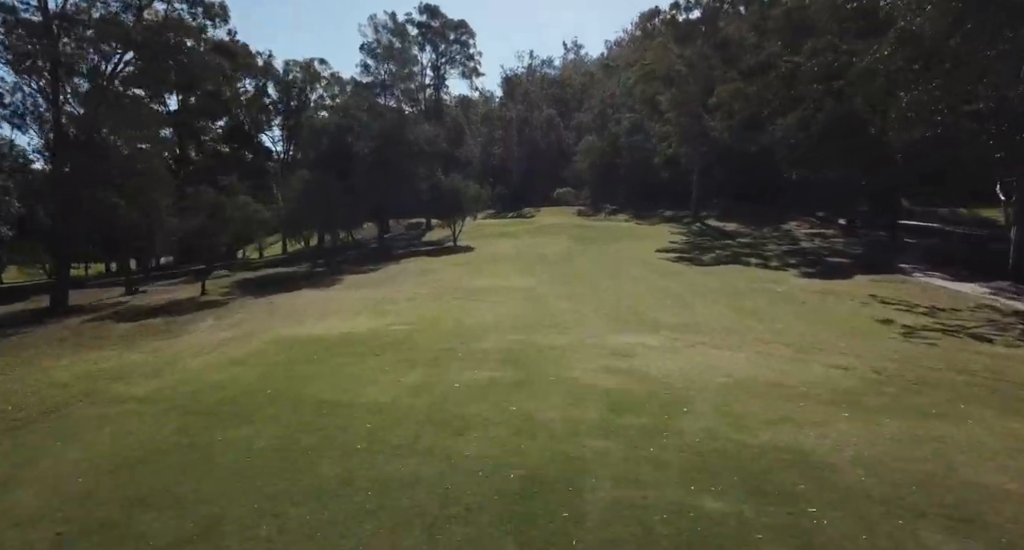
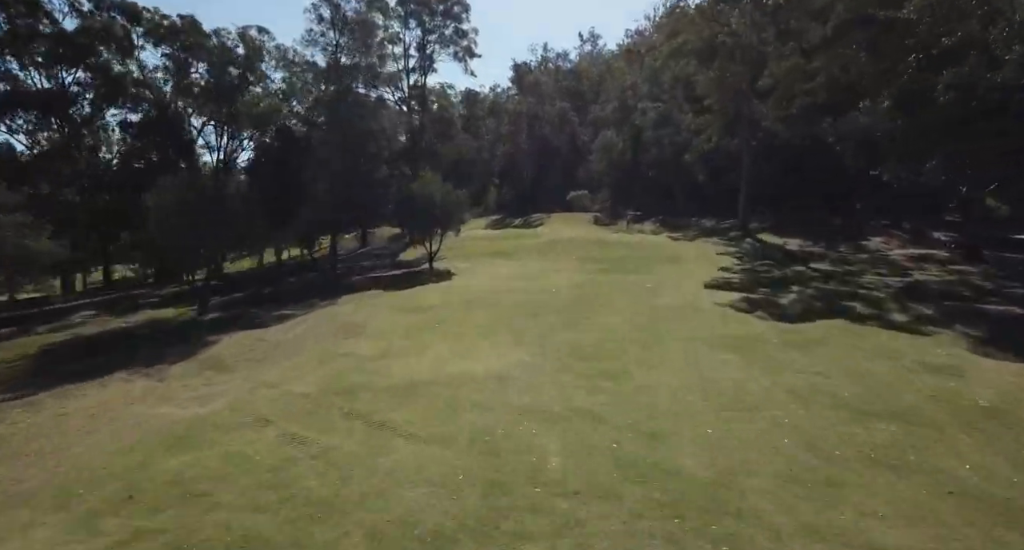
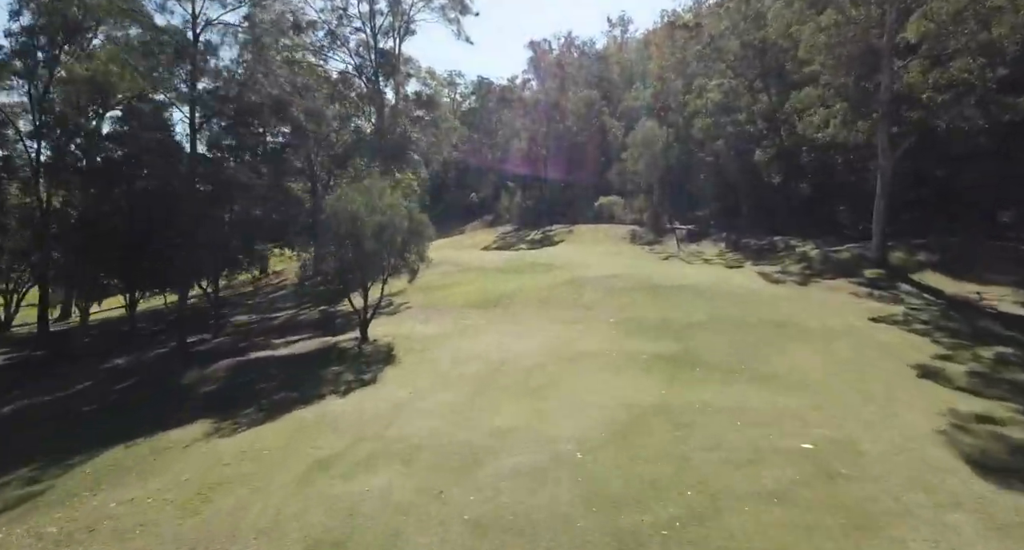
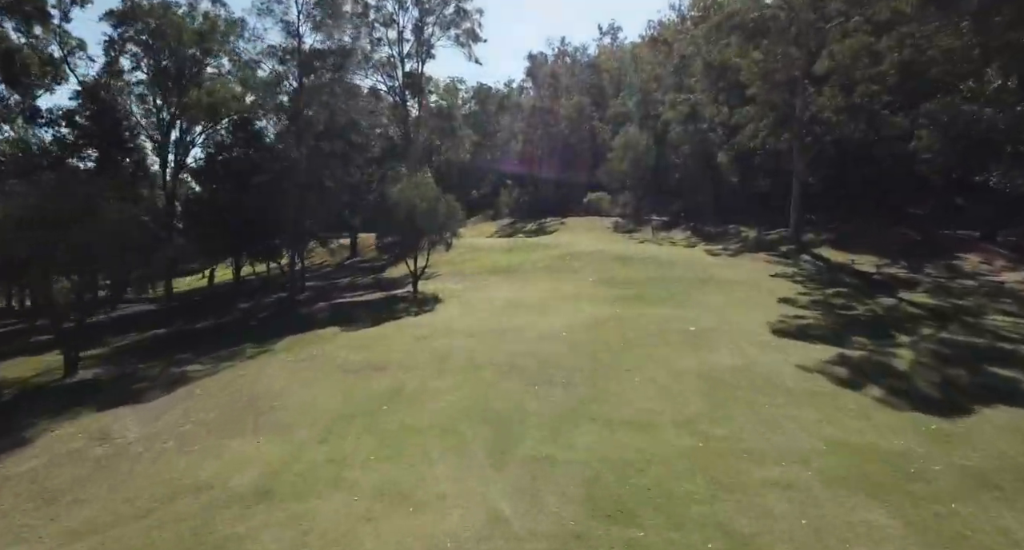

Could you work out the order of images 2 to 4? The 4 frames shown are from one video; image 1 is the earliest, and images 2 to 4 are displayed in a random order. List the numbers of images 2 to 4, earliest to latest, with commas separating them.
2, 4, 3
